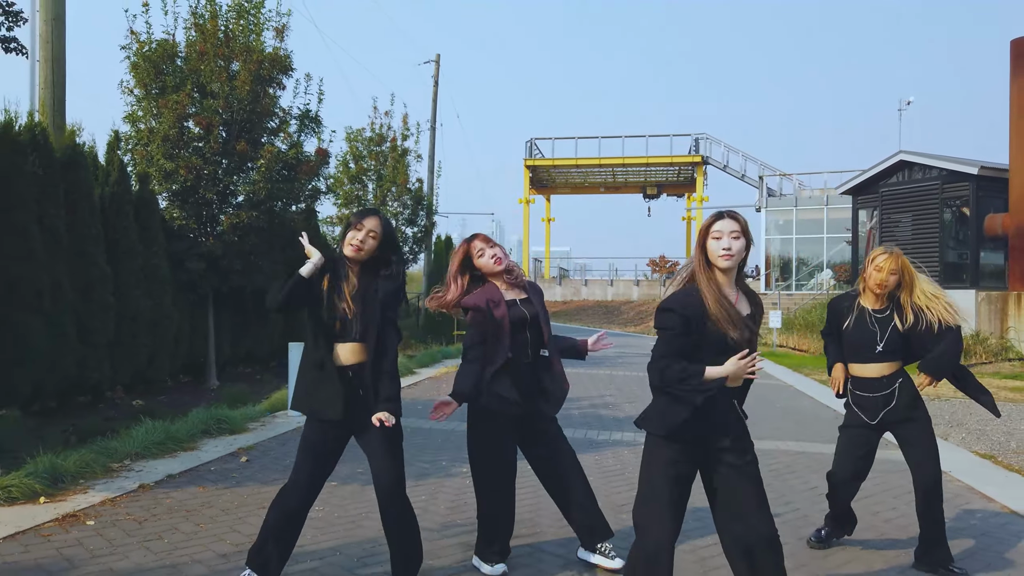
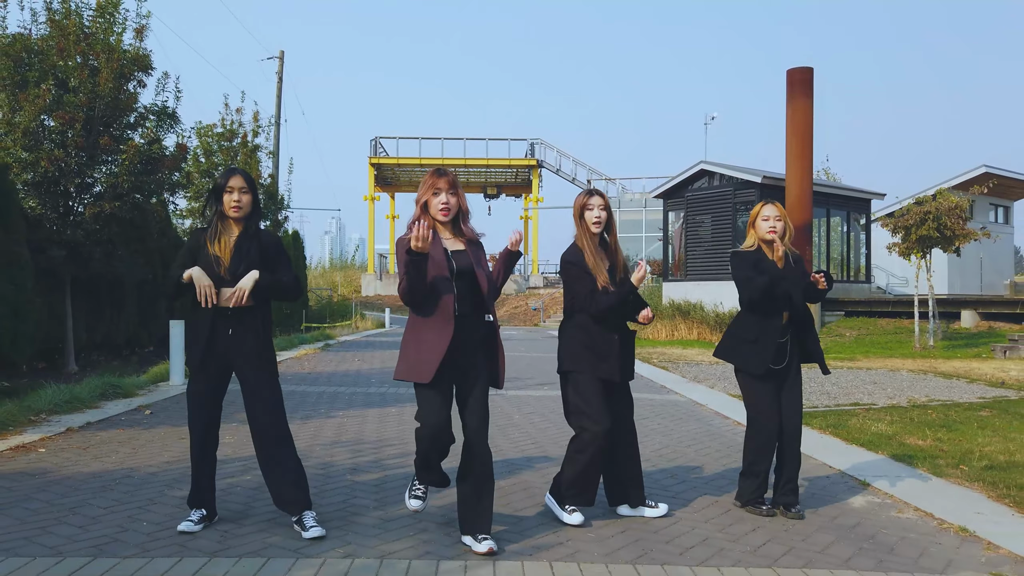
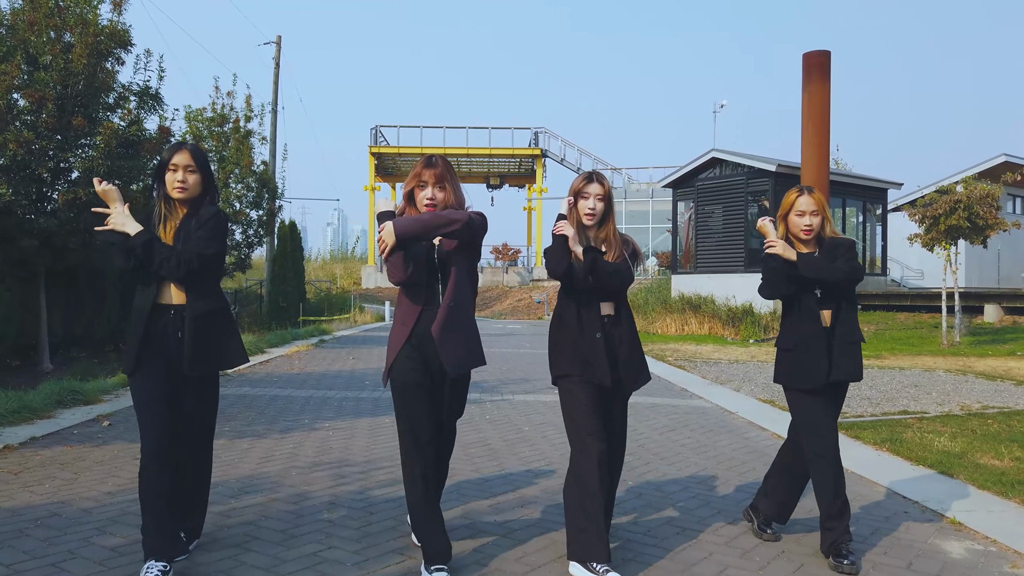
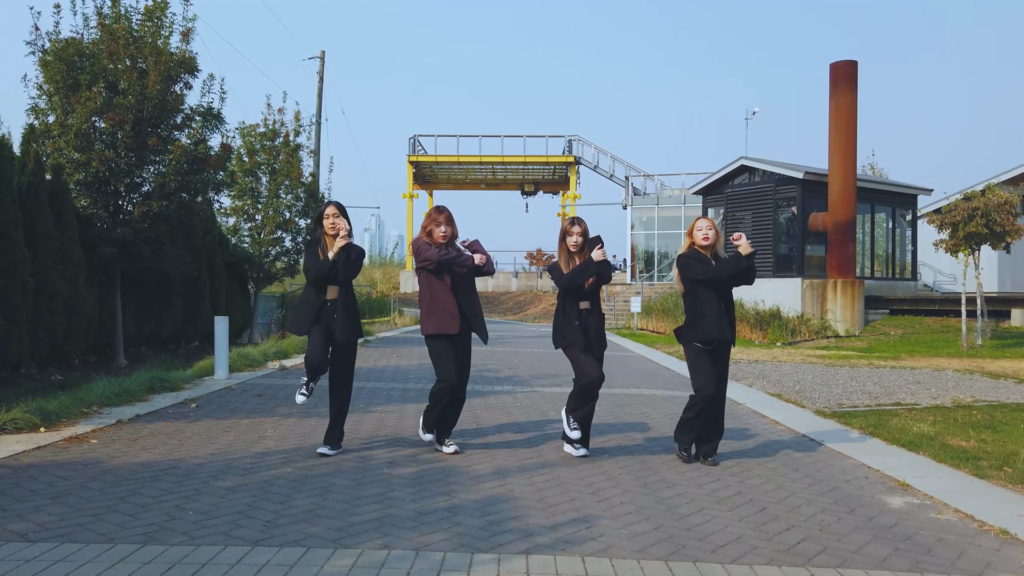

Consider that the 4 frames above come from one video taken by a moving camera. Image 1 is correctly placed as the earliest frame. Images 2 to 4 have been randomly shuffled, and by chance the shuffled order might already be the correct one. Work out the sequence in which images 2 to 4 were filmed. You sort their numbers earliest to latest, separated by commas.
4, 3, 2
